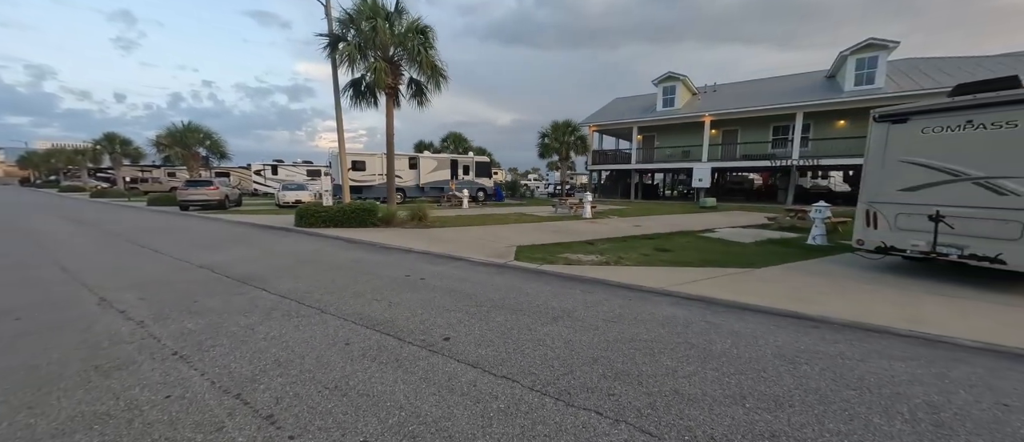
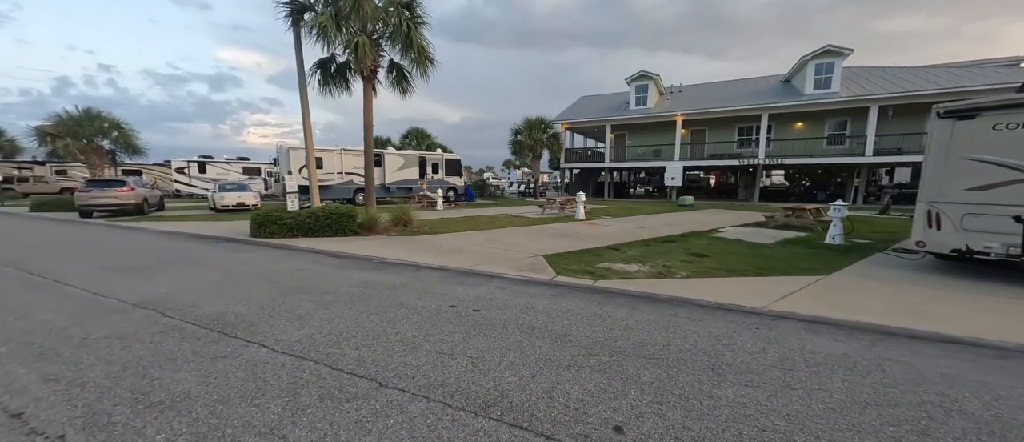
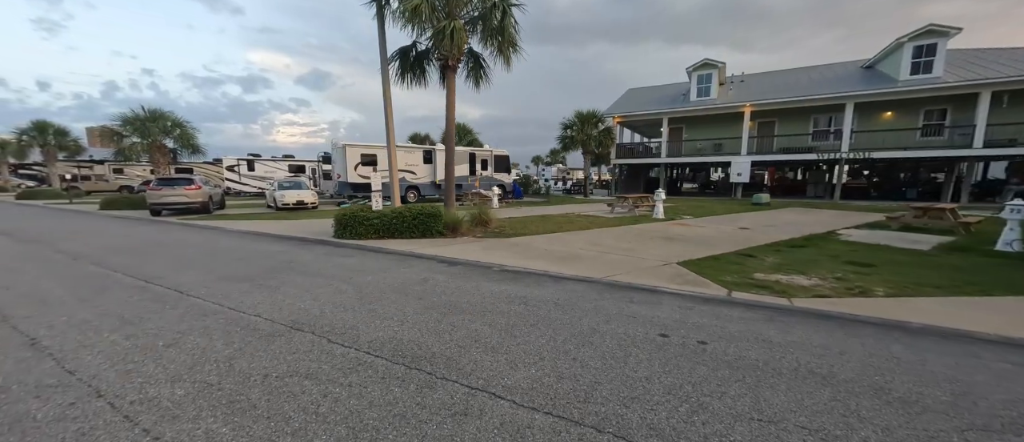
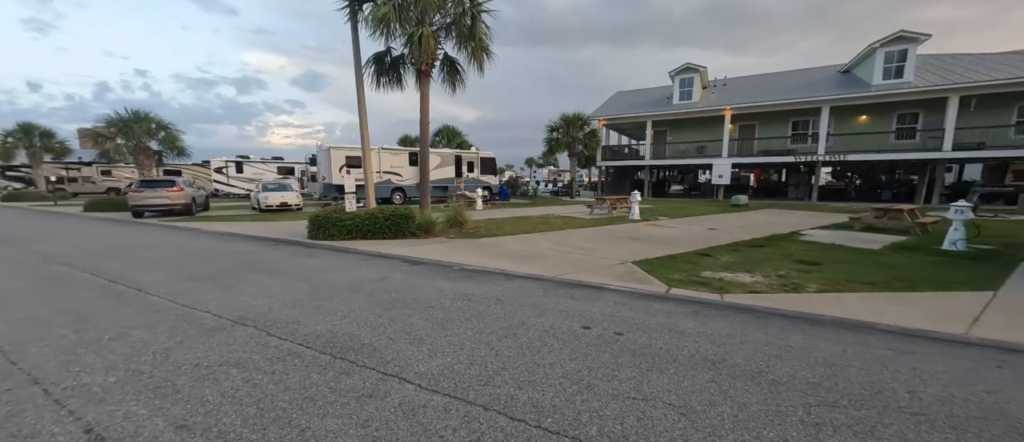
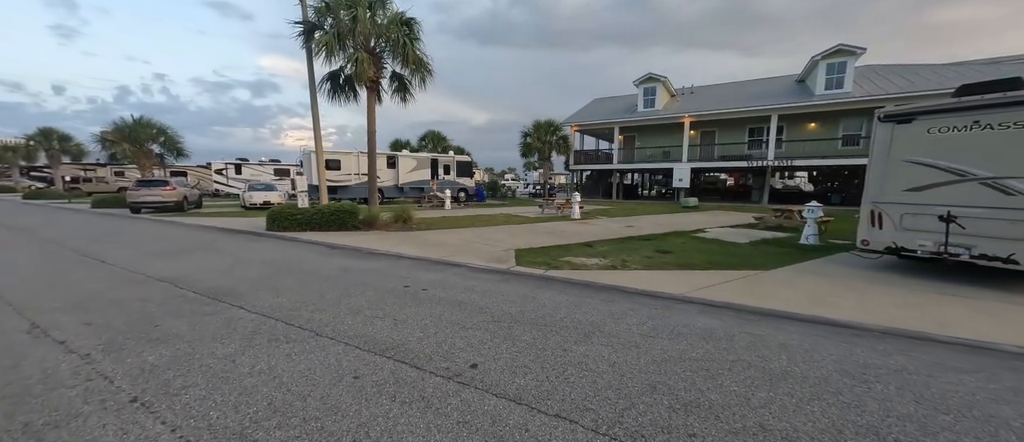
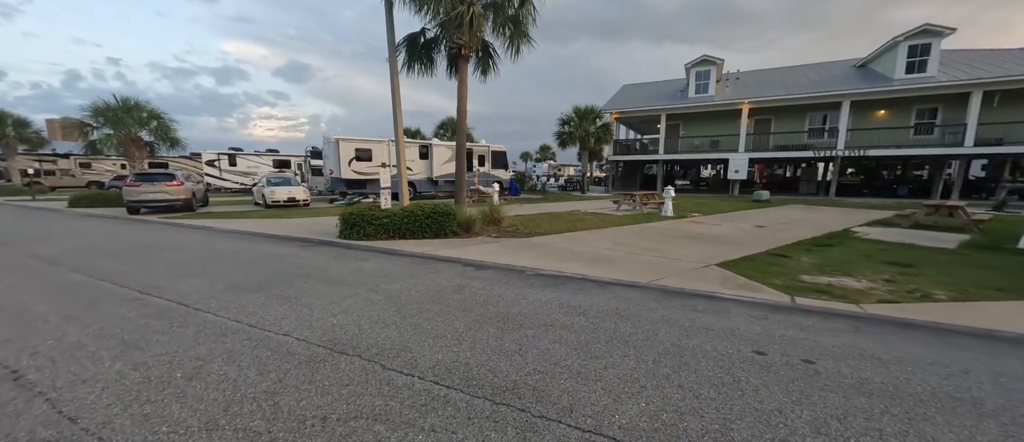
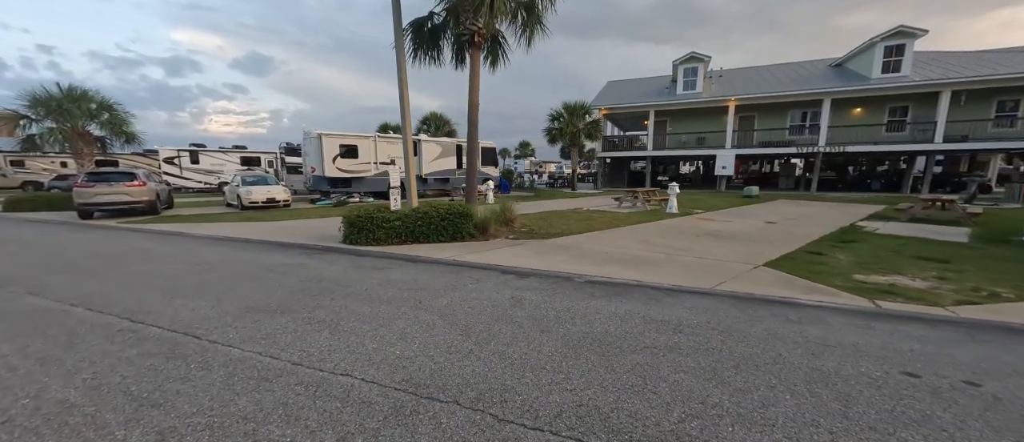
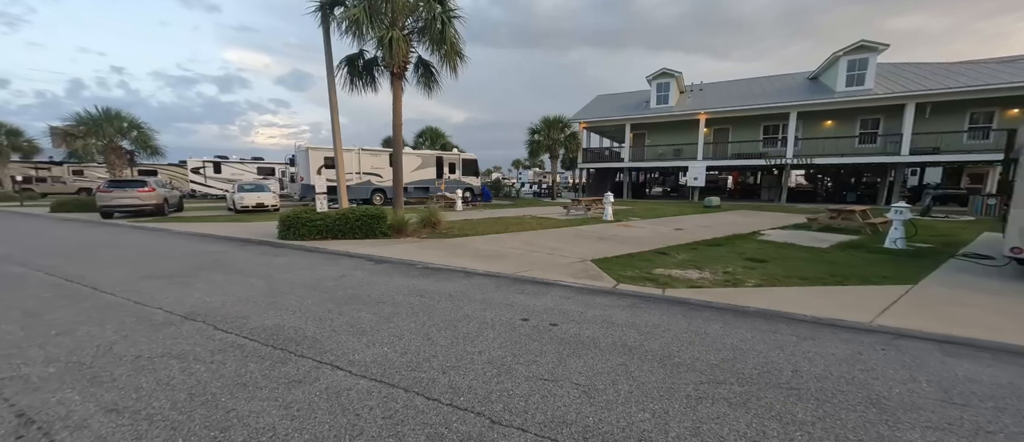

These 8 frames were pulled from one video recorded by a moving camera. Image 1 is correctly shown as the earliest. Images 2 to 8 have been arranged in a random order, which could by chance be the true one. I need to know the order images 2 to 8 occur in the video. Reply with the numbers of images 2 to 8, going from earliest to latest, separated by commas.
5, 2, 8, 4, 3, 6, 7
